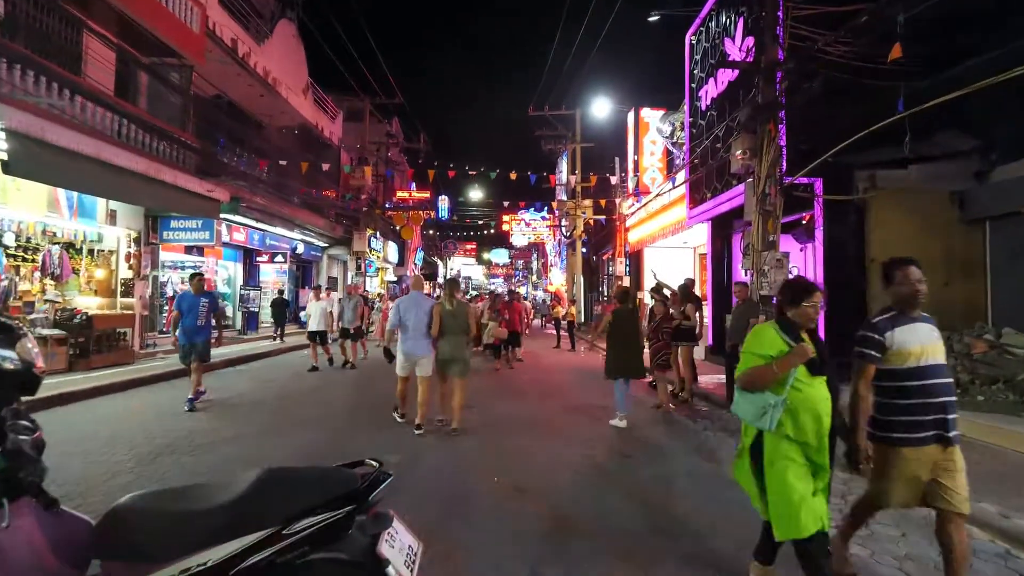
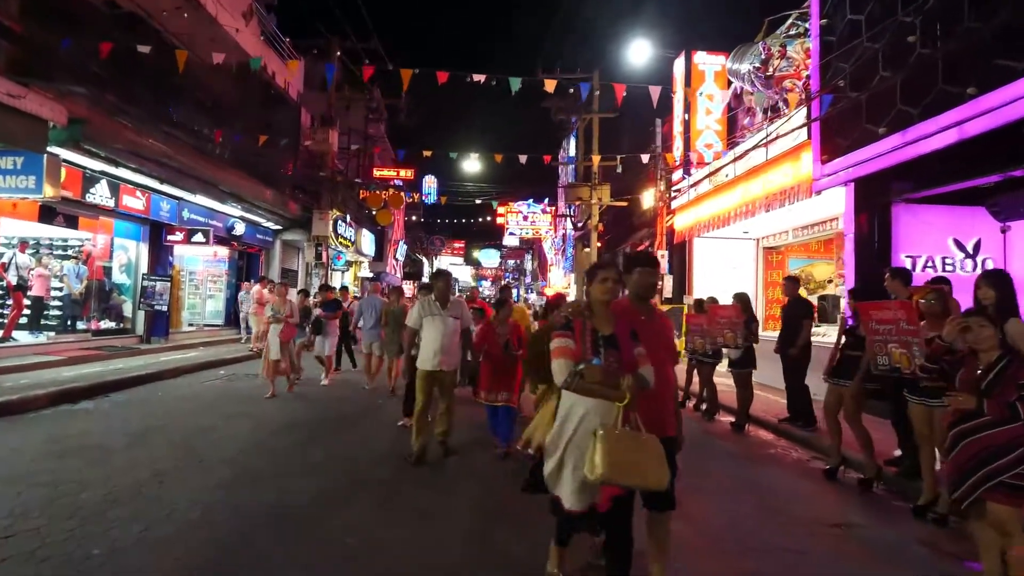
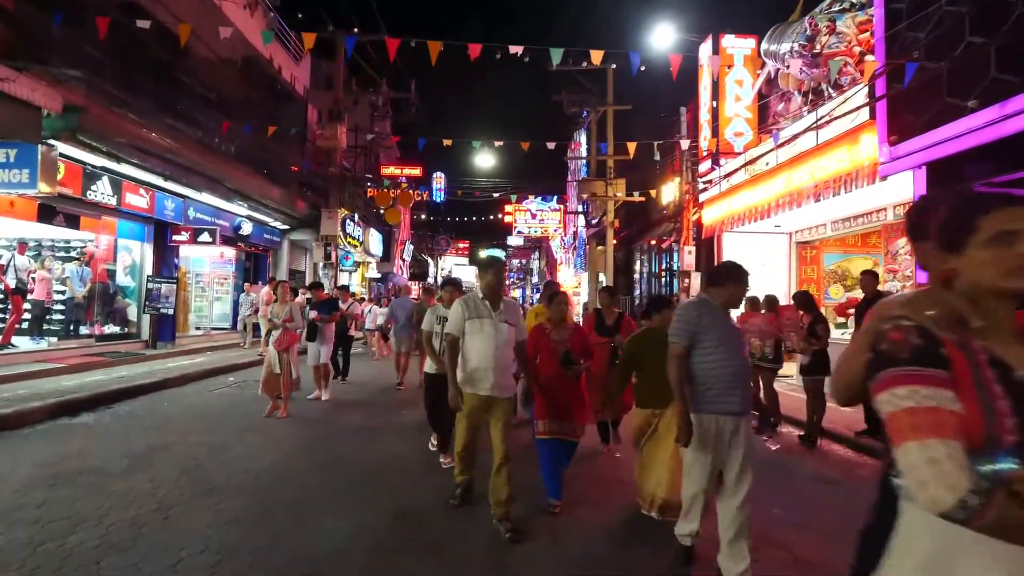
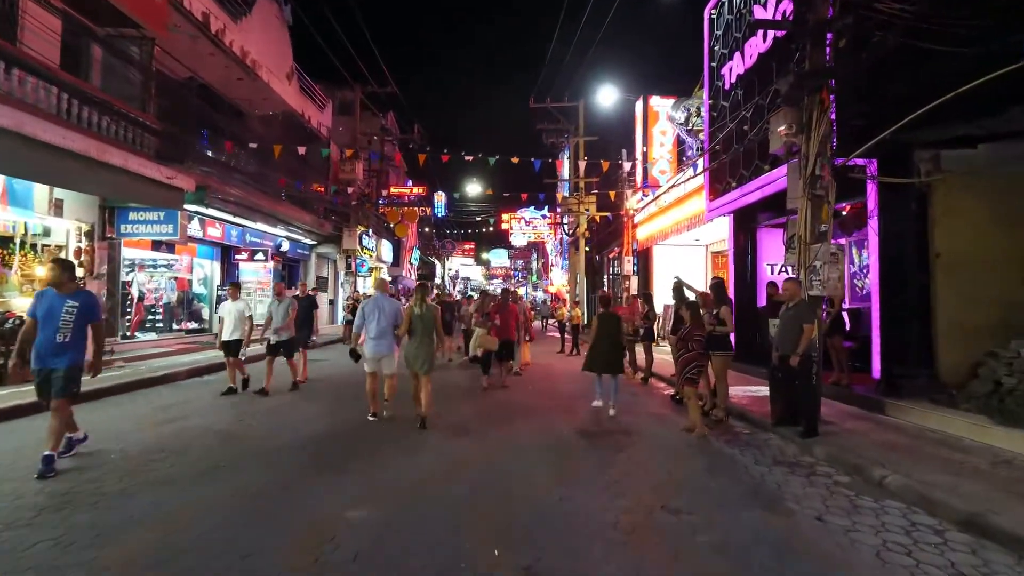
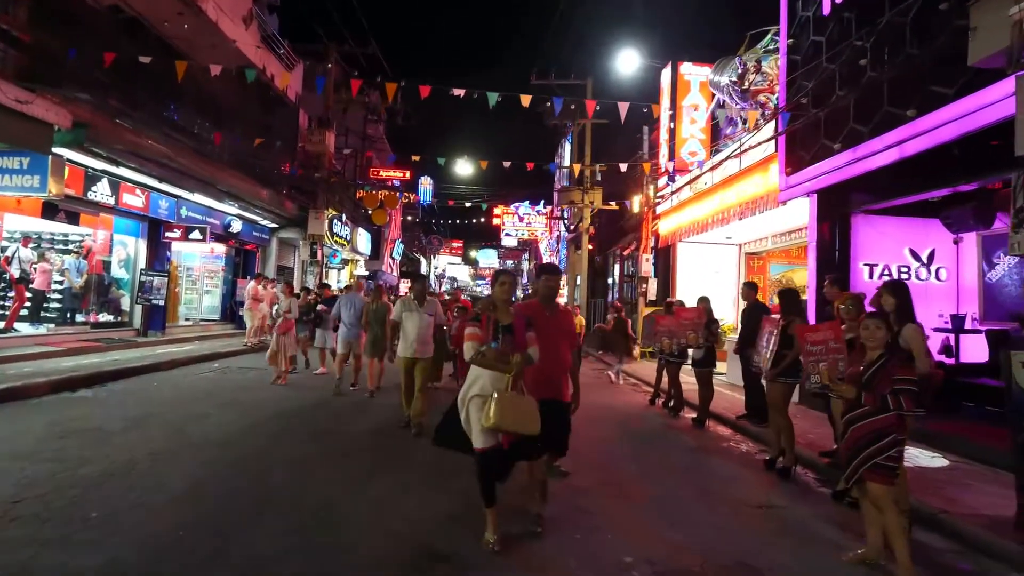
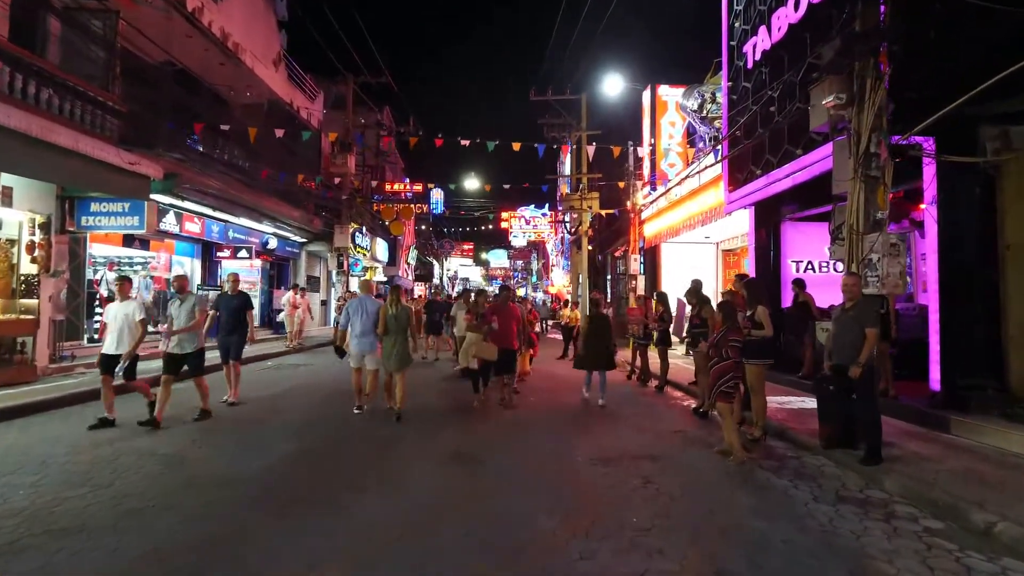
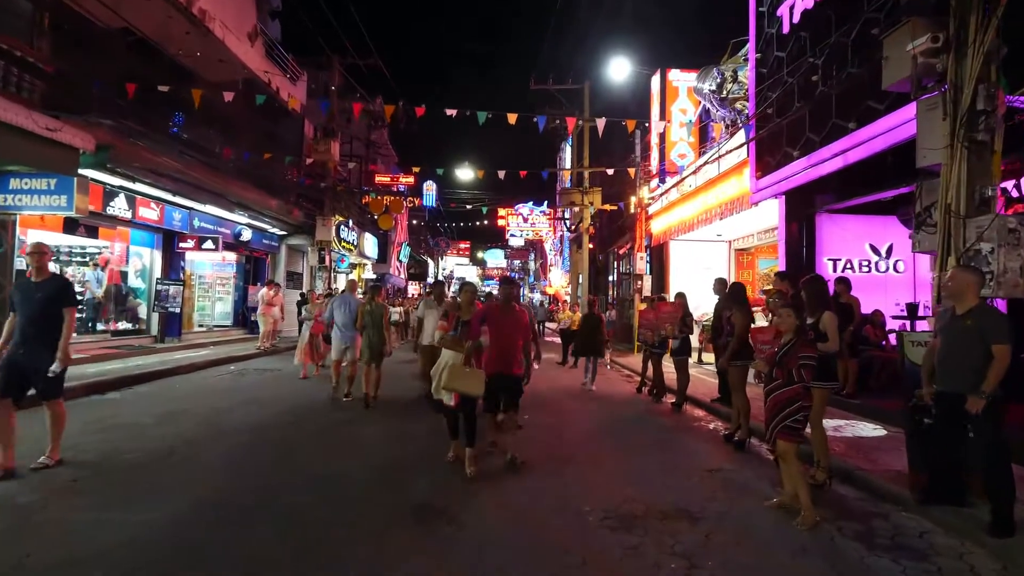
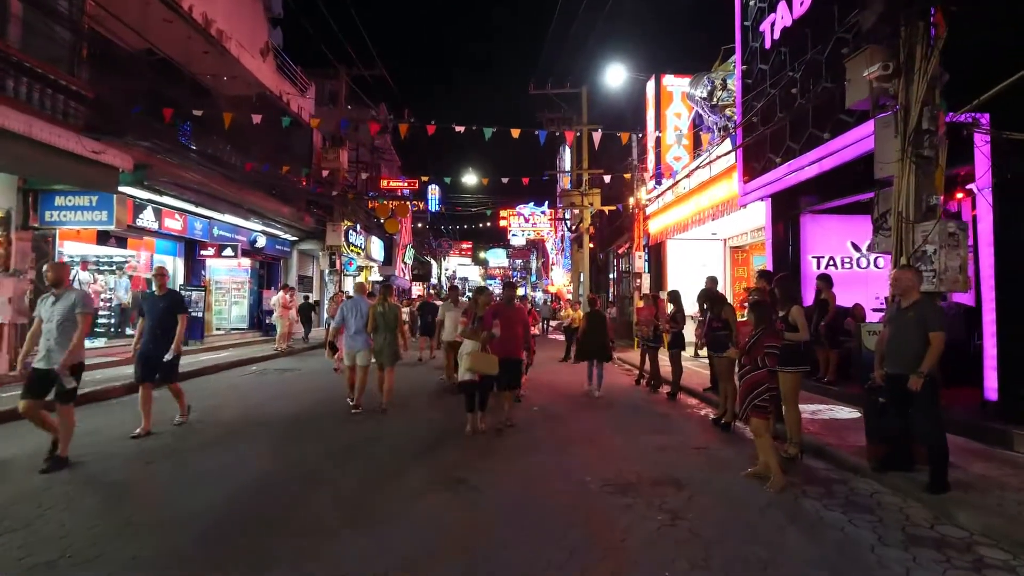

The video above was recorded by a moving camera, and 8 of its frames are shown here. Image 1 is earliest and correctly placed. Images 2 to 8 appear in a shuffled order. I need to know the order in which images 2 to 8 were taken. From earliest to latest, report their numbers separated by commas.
4, 6, 8, 7, 5, 2, 3
